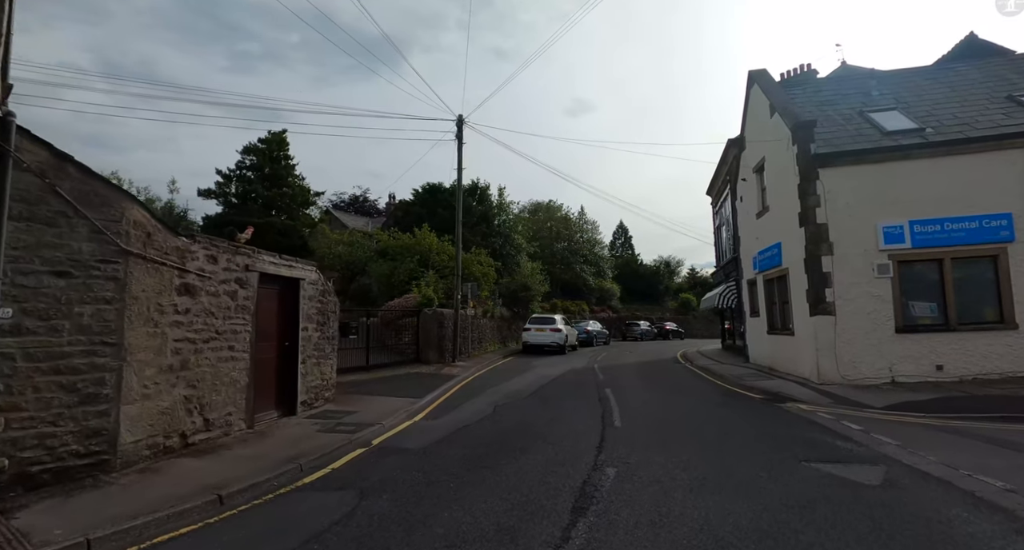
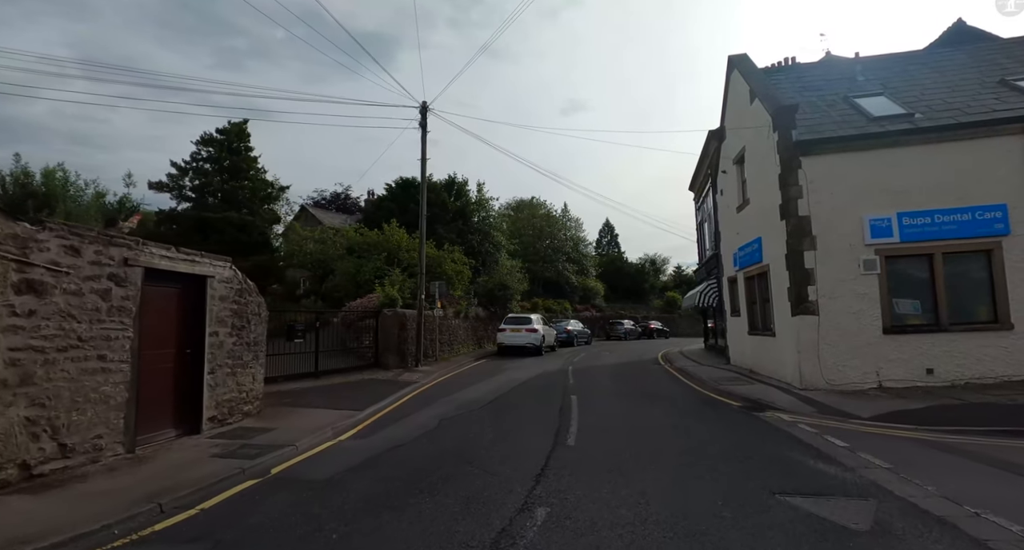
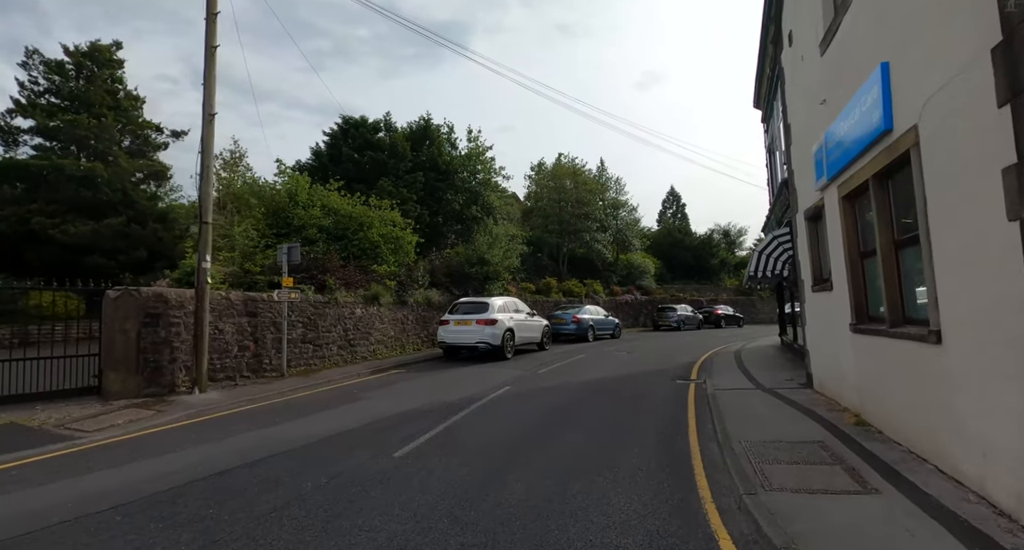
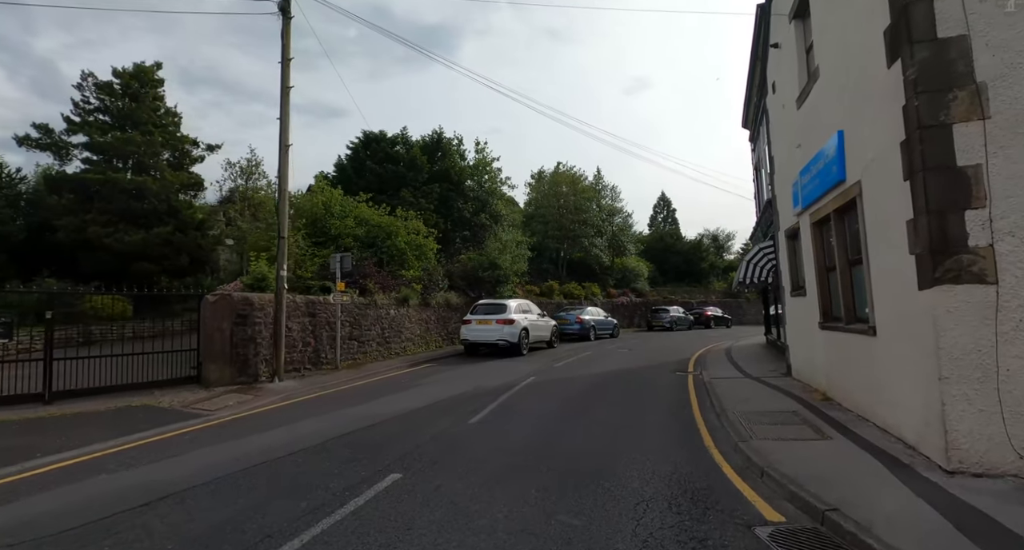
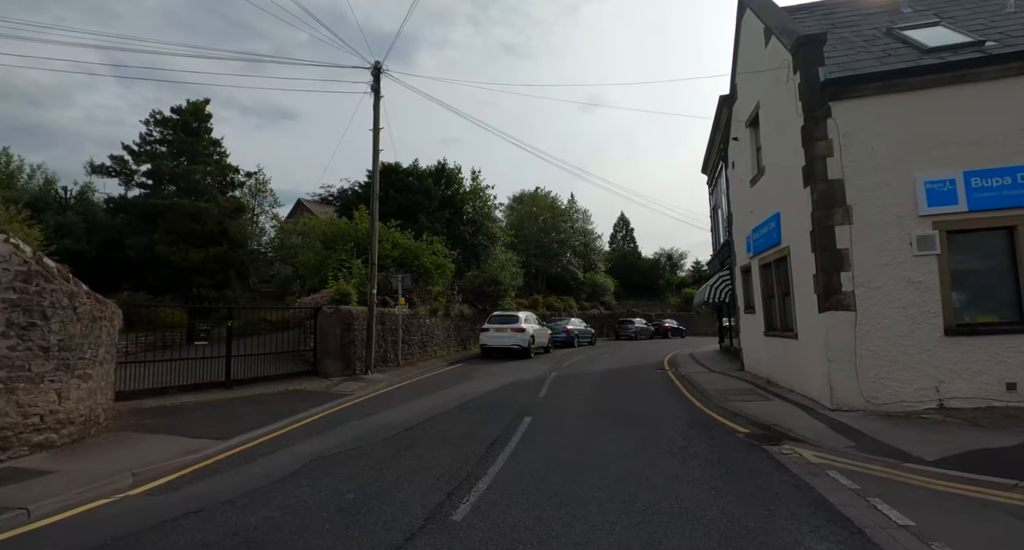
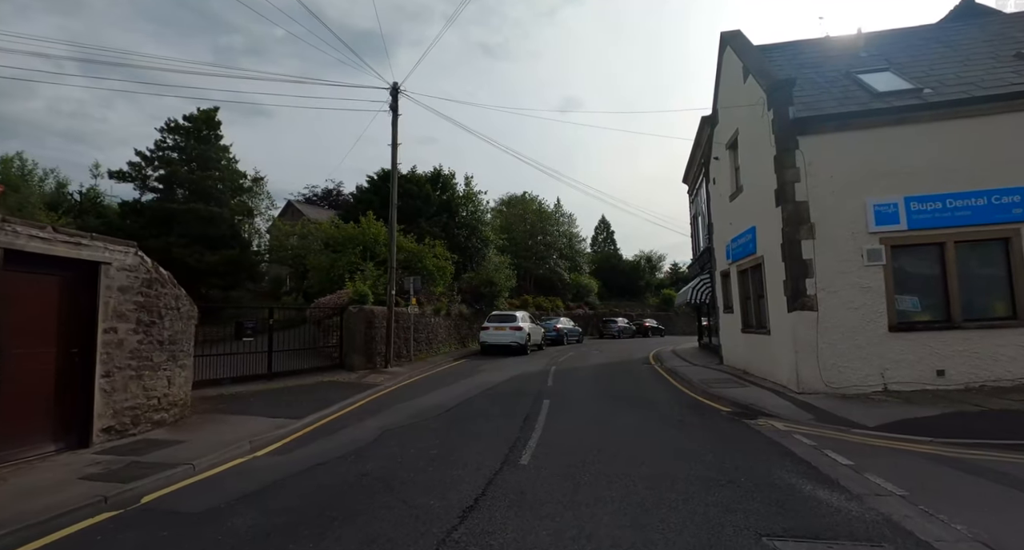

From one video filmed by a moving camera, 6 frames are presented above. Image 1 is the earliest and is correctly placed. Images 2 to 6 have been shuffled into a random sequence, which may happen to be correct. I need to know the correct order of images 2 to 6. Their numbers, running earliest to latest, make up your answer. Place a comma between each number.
2, 6, 5, 4, 3
